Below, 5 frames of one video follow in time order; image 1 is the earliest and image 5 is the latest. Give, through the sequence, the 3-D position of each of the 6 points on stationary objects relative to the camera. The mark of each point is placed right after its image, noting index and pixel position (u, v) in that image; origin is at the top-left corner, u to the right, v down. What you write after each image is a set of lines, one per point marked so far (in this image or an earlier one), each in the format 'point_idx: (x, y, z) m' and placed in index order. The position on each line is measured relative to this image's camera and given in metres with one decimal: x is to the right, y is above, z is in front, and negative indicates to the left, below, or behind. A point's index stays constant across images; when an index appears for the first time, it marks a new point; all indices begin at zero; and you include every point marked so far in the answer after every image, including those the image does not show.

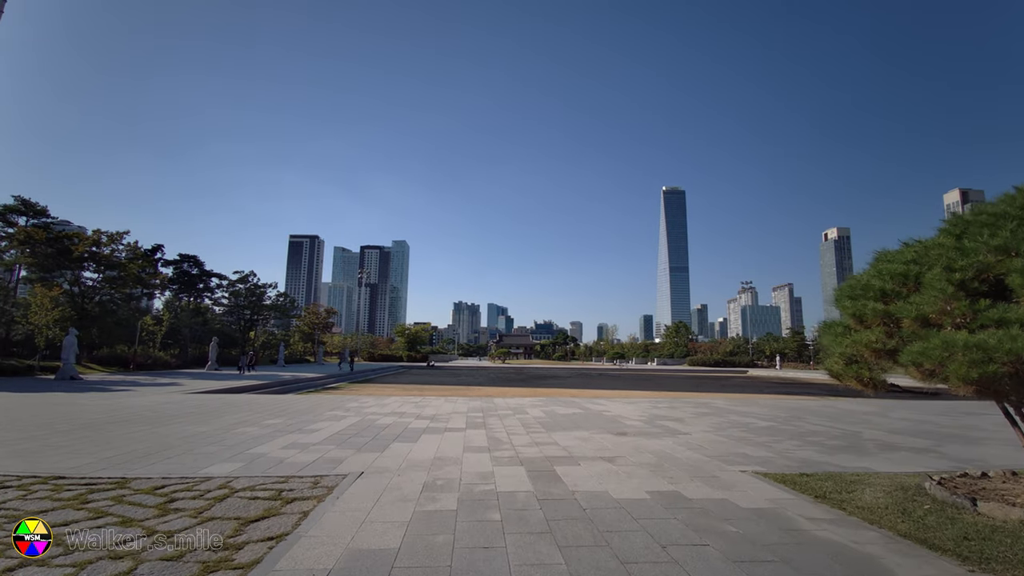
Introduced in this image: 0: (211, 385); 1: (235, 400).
0: (-11.7, -3.8, +17.9) m
1: (-7.6, -3.1, +12.7) m
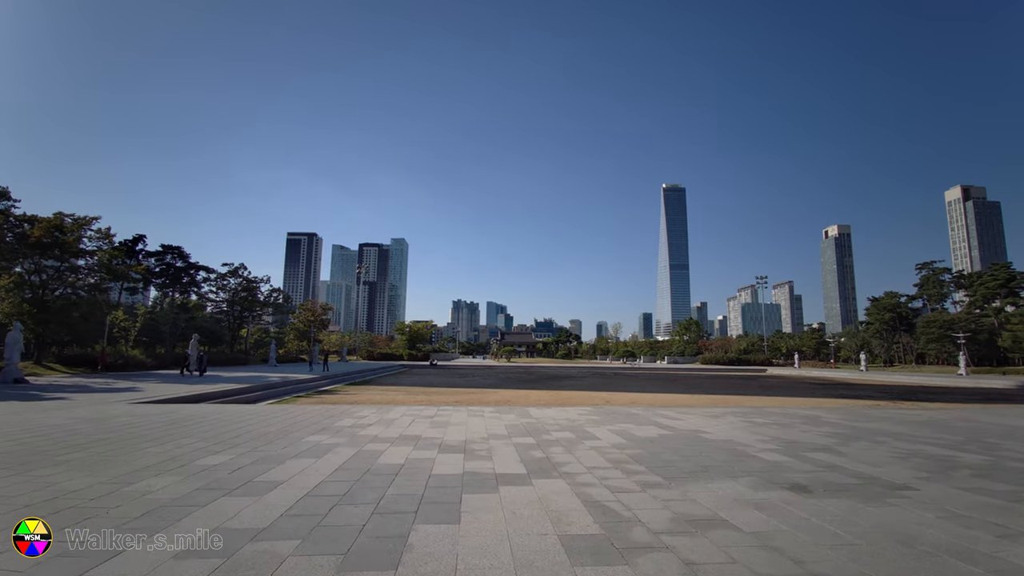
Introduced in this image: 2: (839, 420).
0: (-10.8, -3.3, +14.8) m
1: (-6.7, -2.6, +9.6) m
2: (+6.9, -2.7, +9.6) m
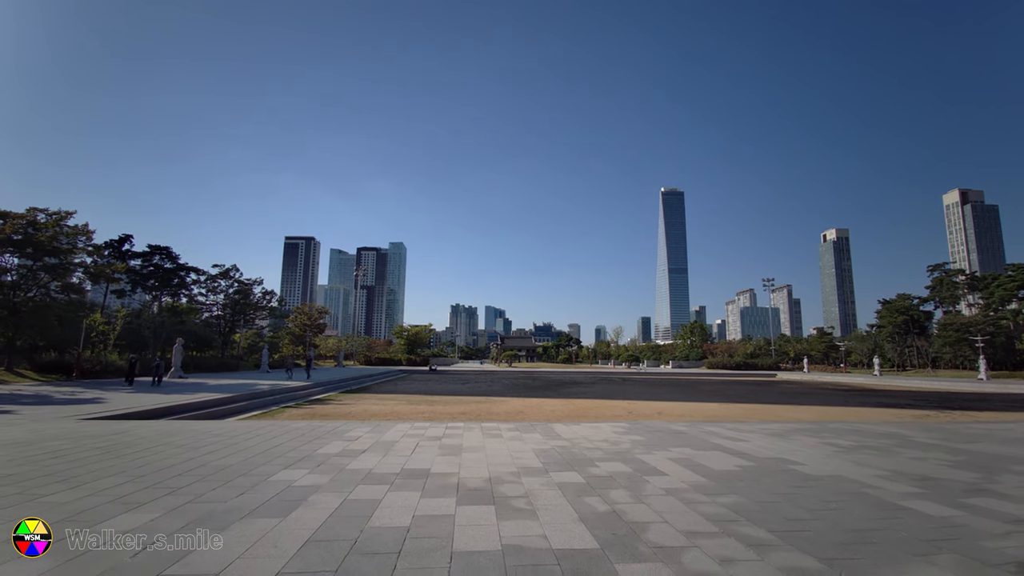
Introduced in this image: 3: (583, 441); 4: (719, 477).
0: (-10.3, -3.2, +13.1) m
1: (-6.3, -2.5, +7.9) m
2: (+7.3, -2.6, +7.9) m
3: (+1.2, -2.5, +7.5) m
4: (+2.3, -2.1, +5.1) m
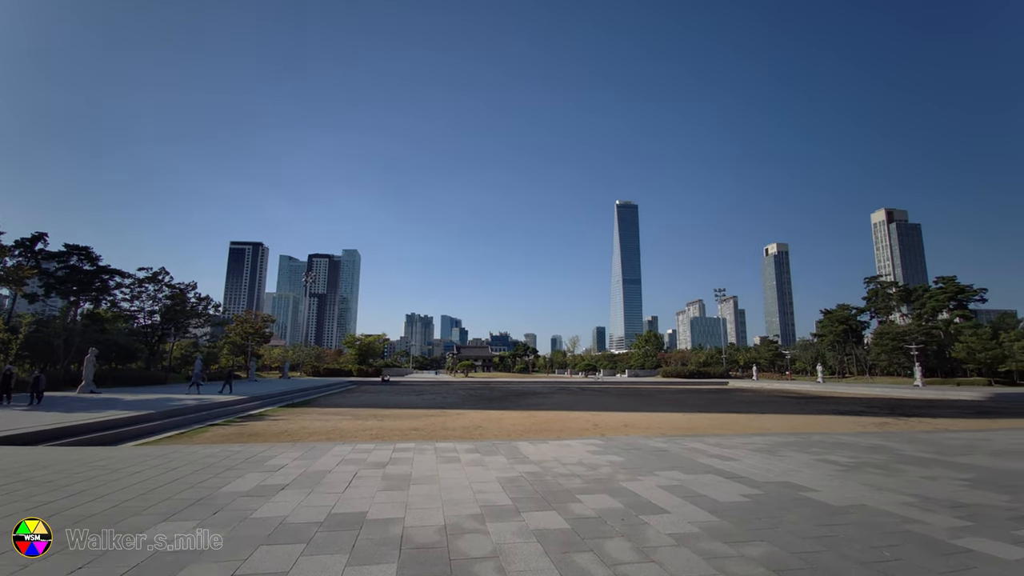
0: (-11.4, -3.2, +10.9) m
1: (-6.8, -2.4, +6.1) m
2: (+6.7, -2.7, +7.4) m
3: (+0.6, -2.5, +6.4) m
4: (+2.0, -2.0, +4.1) m
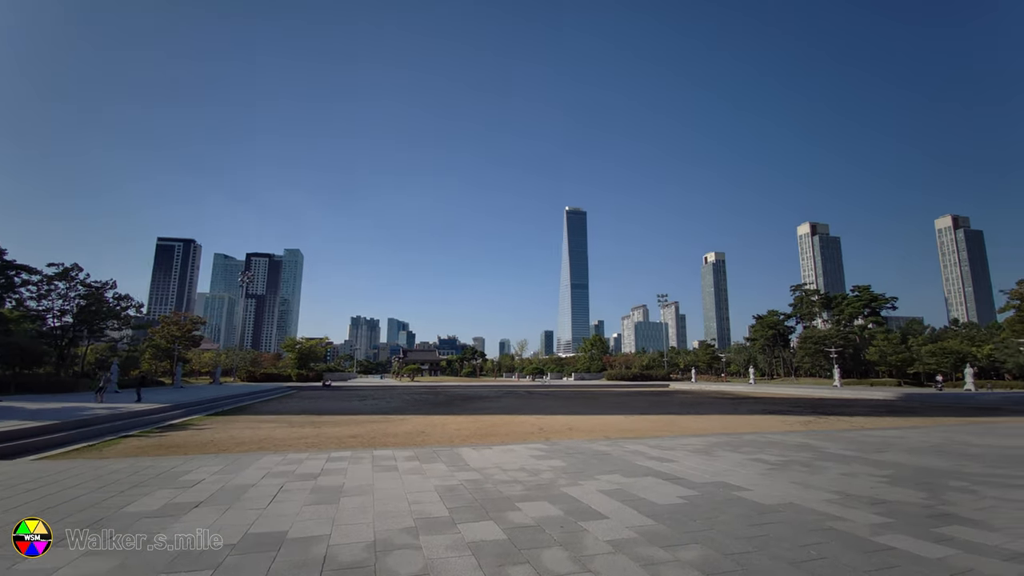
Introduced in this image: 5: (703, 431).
0: (-12.6, -3.1, +9.4) m
1: (-7.6, -2.3, +5.1) m
2: (+5.7, -2.8, +7.9) m
3: (-0.2, -2.5, +6.3) m
4: (+1.4, -2.1, +4.1) m
5: (+4.9, -3.6, +11.8) m
